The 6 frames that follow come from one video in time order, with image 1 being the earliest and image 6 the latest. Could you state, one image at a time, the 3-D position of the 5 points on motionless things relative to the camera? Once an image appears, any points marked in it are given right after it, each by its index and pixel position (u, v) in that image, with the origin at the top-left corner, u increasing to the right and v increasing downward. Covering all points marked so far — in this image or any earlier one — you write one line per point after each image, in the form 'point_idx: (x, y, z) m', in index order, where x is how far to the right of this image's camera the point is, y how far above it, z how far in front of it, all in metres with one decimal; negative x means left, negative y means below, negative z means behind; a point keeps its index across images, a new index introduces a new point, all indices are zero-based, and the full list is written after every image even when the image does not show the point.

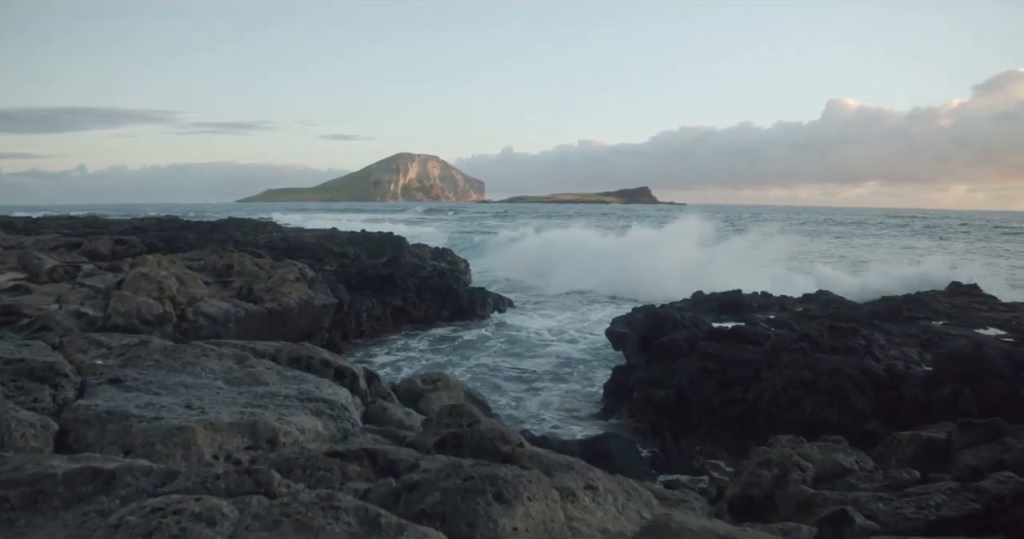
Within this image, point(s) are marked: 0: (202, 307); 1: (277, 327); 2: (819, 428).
0: (-5.9, -0.7, +13.0) m
1: (-5.0, -1.3, +14.6) m
2: (+4.3, -2.2, +9.5) m
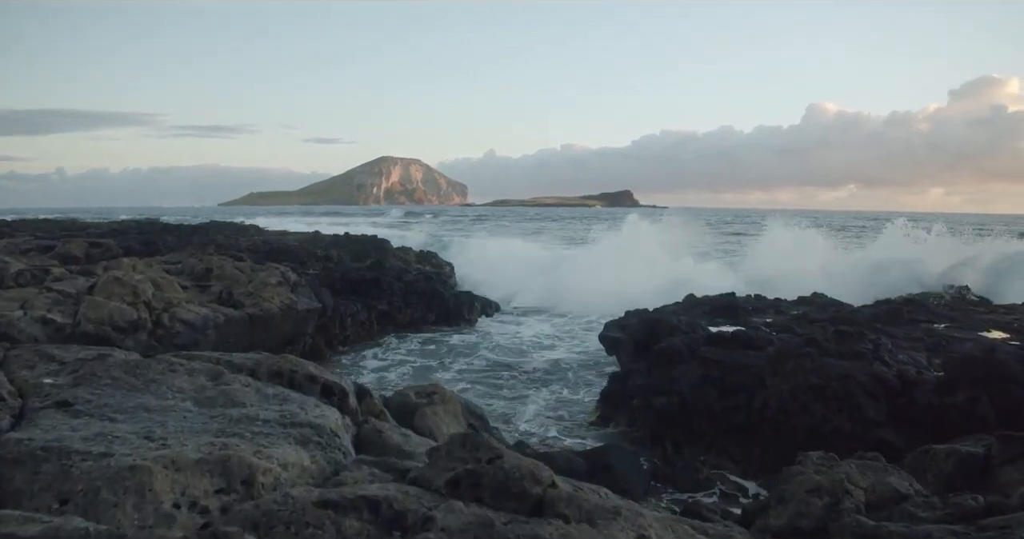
0: (-6.0, -0.8, +12.3) m
1: (-5.2, -1.3, +13.9) m
2: (+4.2, -2.2, +9.1) m
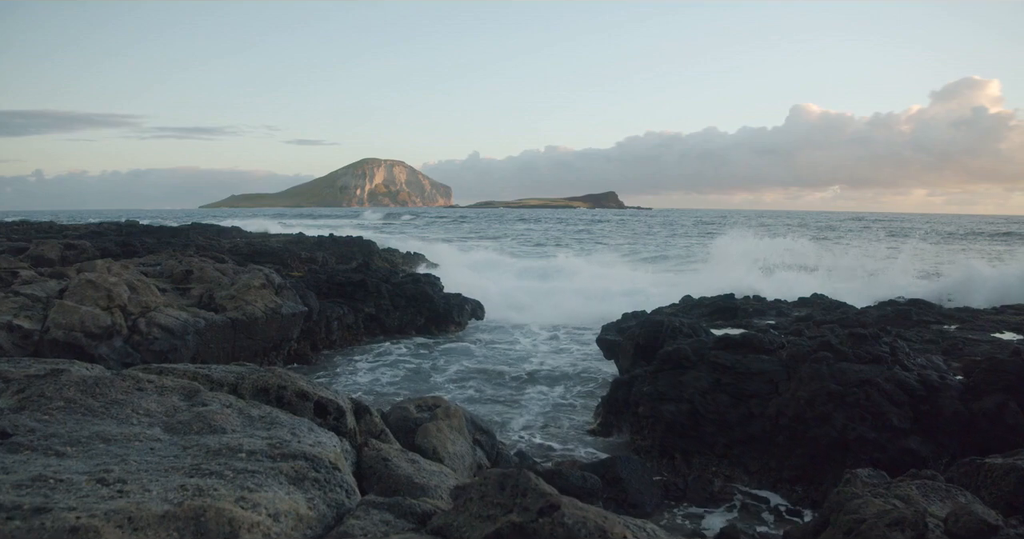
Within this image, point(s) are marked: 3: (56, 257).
0: (-6.1, -0.8, +11.7) m
1: (-5.2, -1.4, +13.2) m
2: (+4.3, -2.2, +8.6) m
3: (-12.1, +0.3, +18.2) m
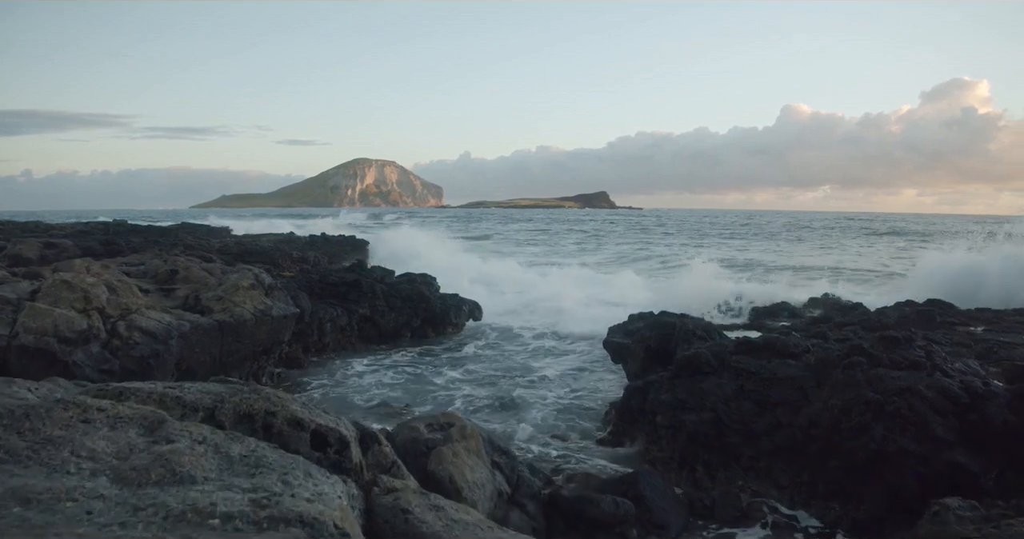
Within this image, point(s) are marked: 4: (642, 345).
0: (-6.0, -0.8, +10.9) m
1: (-5.1, -1.4, +12.5) m
2: (+4.4, -2.2, +7.9) m
3: (-12.1, +0.3, +17.3) m
4: (+2.5, -1.4, +12.9) m
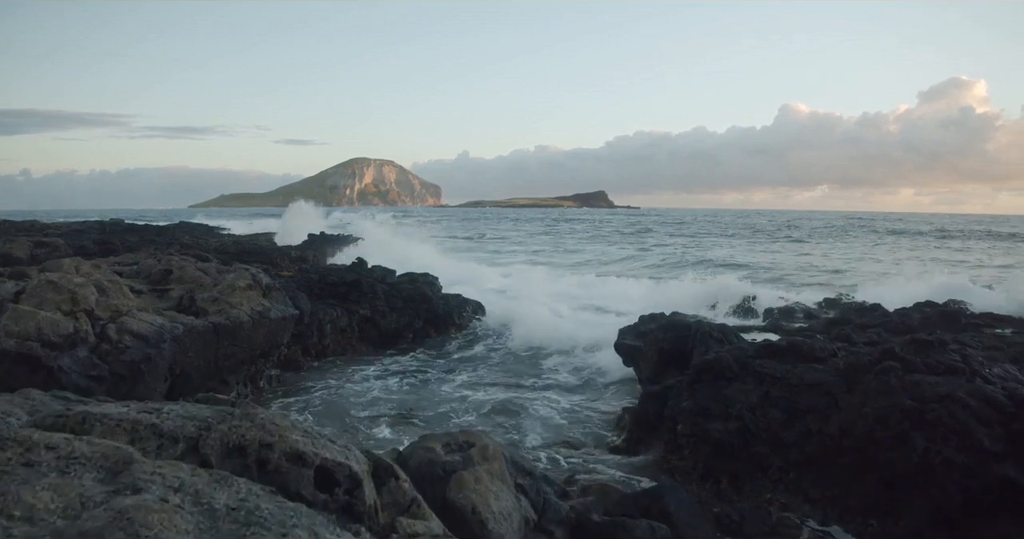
0: (-5.8, -0.8, +10.3) m
1: (-5.0, -1.4, +11.9) m
2: (+4.6, -2.2, +7.4) m
3: (-11.9, +0.4, +16.7) m
4: (+2.6, -1.4, +12.3) m
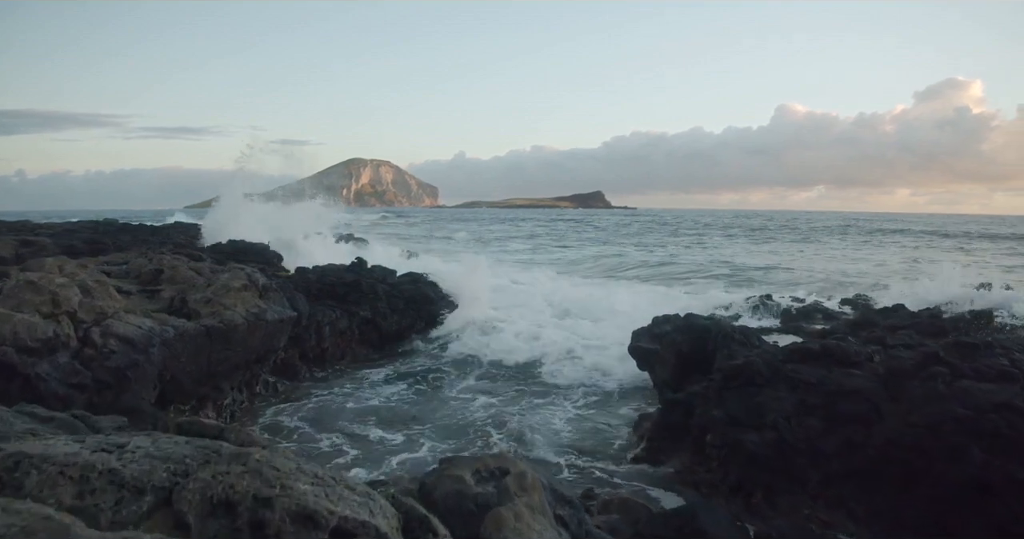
0: (-5.6, -0.8, +9.6) m
1: (-4.8, -1.3, +11.2) m
2: (+4.8, -2.2, +6.8) m
3: (-11.8, +0.3, +16.0) m
4: (+2.8, -1.4, +11.7) m
